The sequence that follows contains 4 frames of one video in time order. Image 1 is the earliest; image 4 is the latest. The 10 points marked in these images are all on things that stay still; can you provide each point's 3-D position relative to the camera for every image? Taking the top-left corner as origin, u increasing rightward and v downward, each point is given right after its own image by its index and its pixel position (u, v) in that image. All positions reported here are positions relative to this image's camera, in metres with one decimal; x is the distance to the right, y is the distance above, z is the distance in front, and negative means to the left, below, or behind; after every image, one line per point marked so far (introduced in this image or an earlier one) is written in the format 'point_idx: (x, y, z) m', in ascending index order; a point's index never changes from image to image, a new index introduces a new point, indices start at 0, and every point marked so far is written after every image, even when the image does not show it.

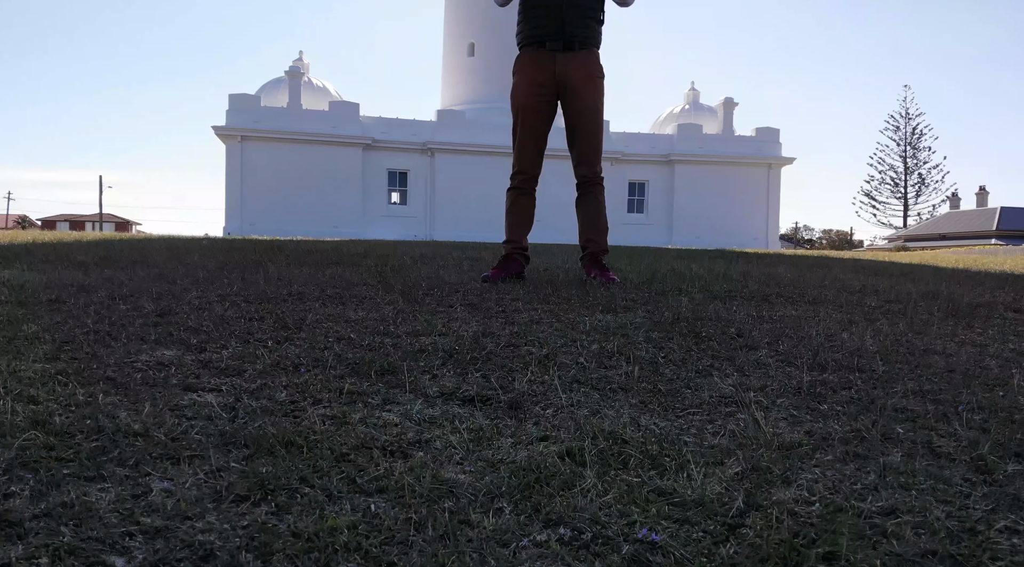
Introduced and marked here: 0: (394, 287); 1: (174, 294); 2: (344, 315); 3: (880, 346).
0: (-0.4, 0.0, +2.6) m
1: (-0.9, 0.0, +2.0) m
2: (-0.4, -0.1, +1.8) m
3: (+0.8, -0.1, +1.6) m
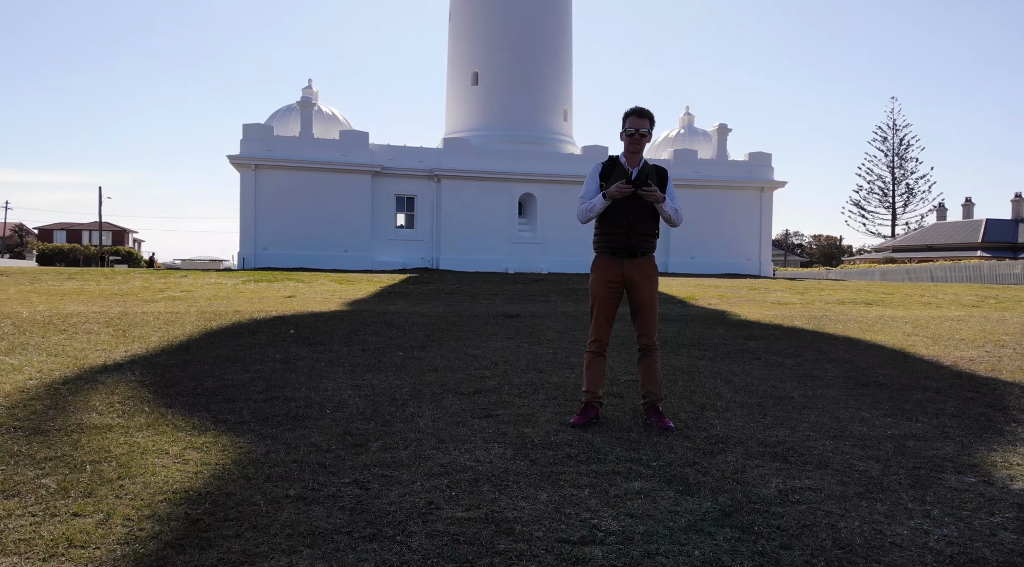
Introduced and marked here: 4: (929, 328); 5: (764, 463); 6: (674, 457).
0: (0.0, -0.8, +3.6) m
1: (-0.5, -0.8, +3.0) m
2: (0.0, -0.8, +2.8) m
3: (+1.2, -0.9, +2.6) m
4: (+4.8, -0.5, +8.6) m
5: (+1.1, -0.8, +3.4) m
6: (+0.7, -0.8, +3.4) m
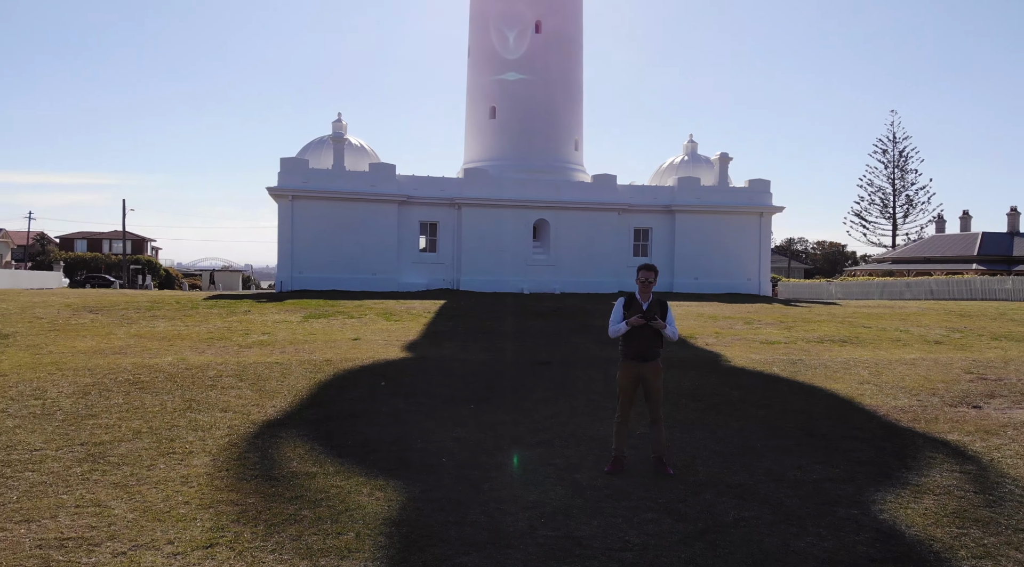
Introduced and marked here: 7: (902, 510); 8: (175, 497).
0: (+0.5, -1.5, +5.7) m
1: (0.0, -1.6, +5.1) m
2: (+0.5, -1.6, +4.9) m
3: (+1.7, -1.7, +4.7) m
4: (+5.3, -1.3, +10.7) m
5: (+1.6, -1.6, +5.5) m
6: (+1.2, -1.6, +5.5) m
7: (+2.8, -1.6, +5.4) m
8: (-2.4, -1.5, +5.3) m
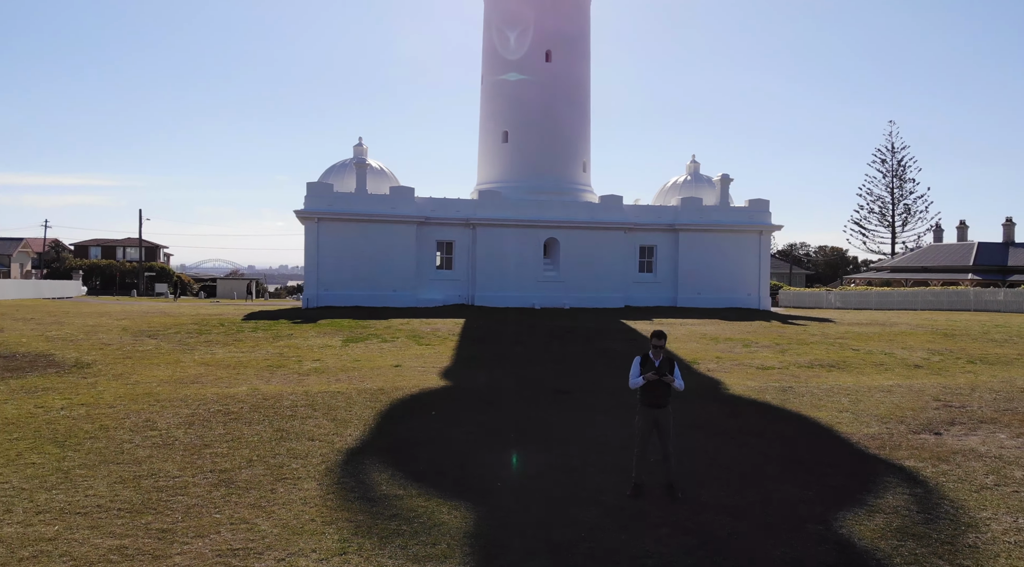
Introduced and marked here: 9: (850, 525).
0: (+0.9, -2.2, +7.3) m
1: (+0.4, -2.2, +6.8) m
2: (+0.9, -2.2, +6.5) m
3: (+2.1, -2.3, +6.3) m
4: (+5.7, -2.0, +12.3) m
5: (+2.0, -2.2, +7.1) m
6: (+1.6, -2.2, +7.1) m
7: (+3.2, -2.3, +7.0) m
8: (-2.0, -2.2, +7.0) m
9: (+3.2, -2.3, +7.1) m
